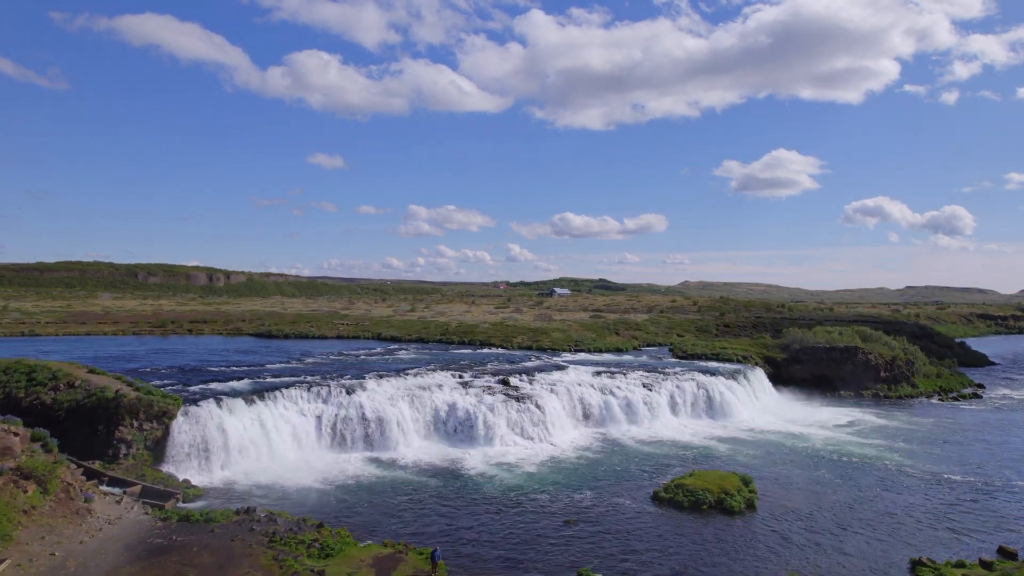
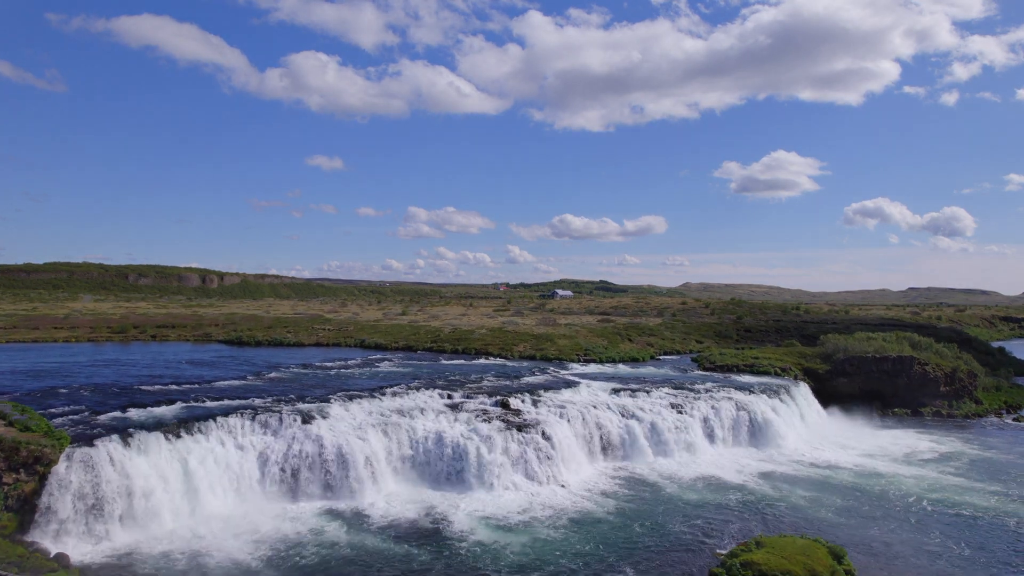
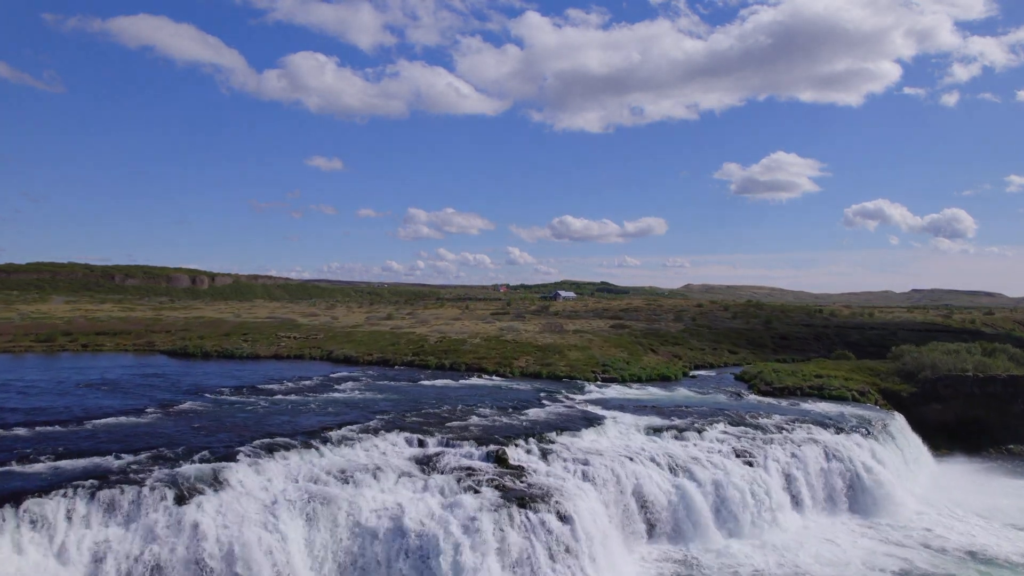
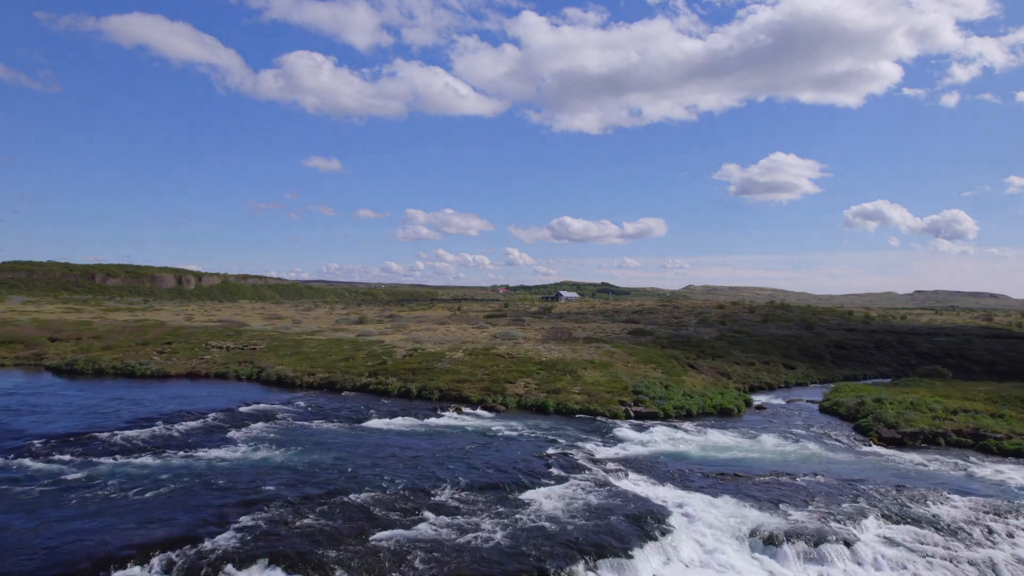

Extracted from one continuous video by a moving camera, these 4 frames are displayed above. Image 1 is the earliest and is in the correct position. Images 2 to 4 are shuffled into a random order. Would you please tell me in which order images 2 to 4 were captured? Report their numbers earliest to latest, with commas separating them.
2, 3, 4
